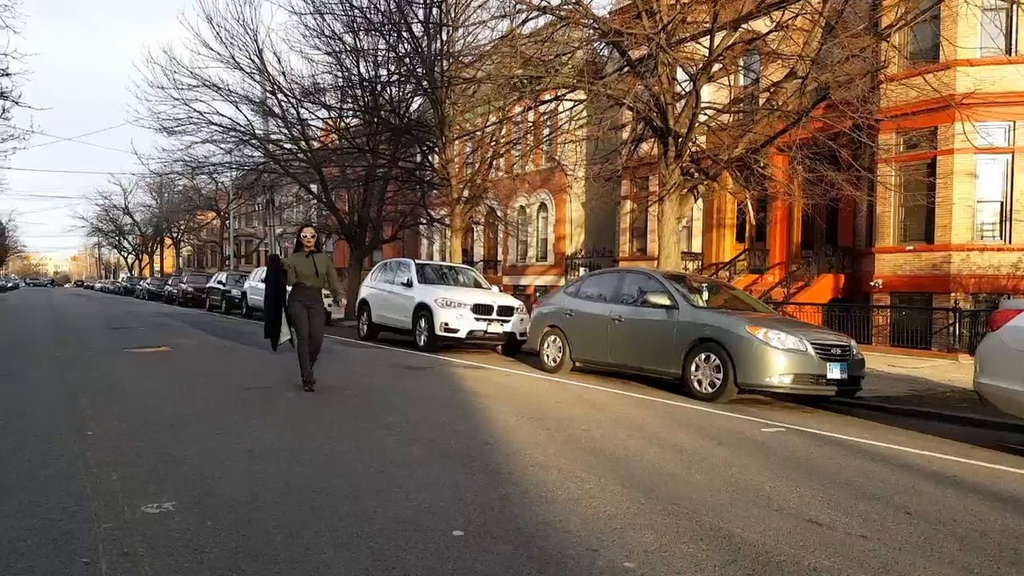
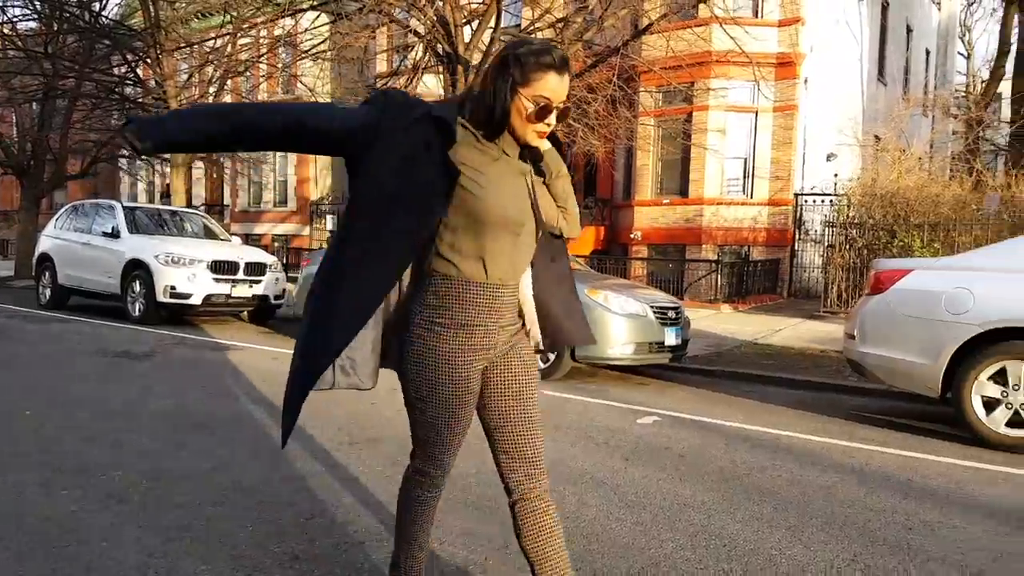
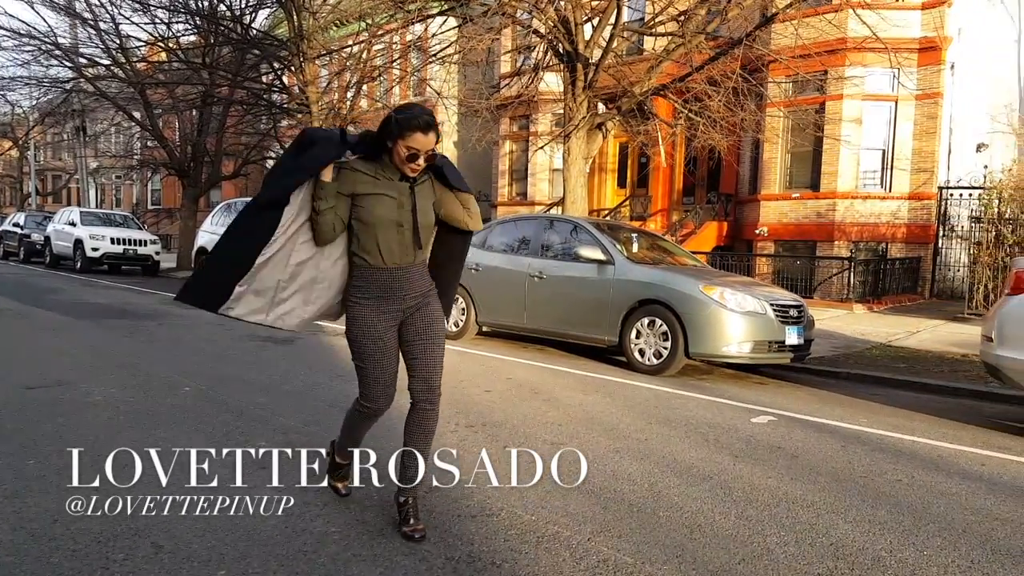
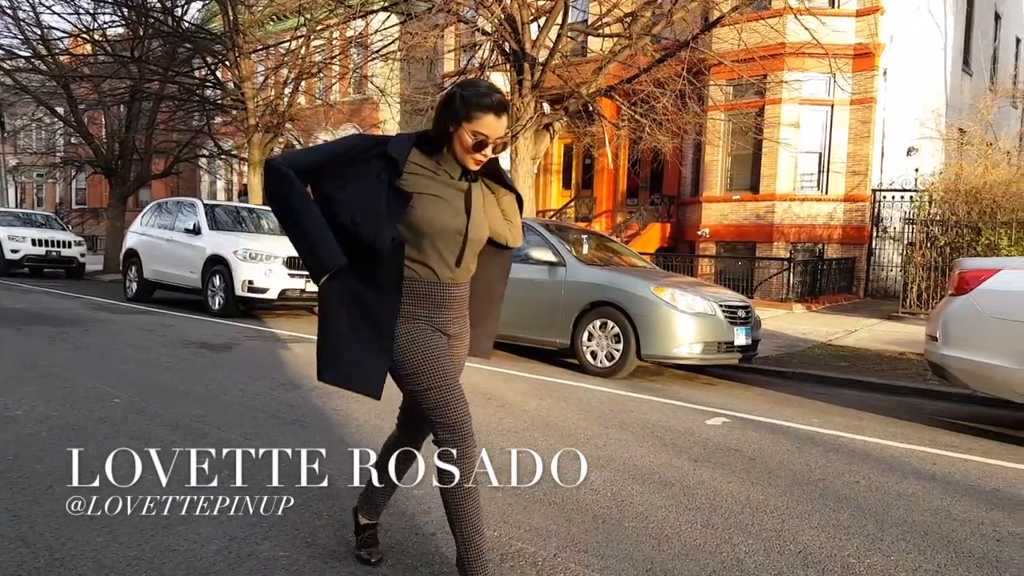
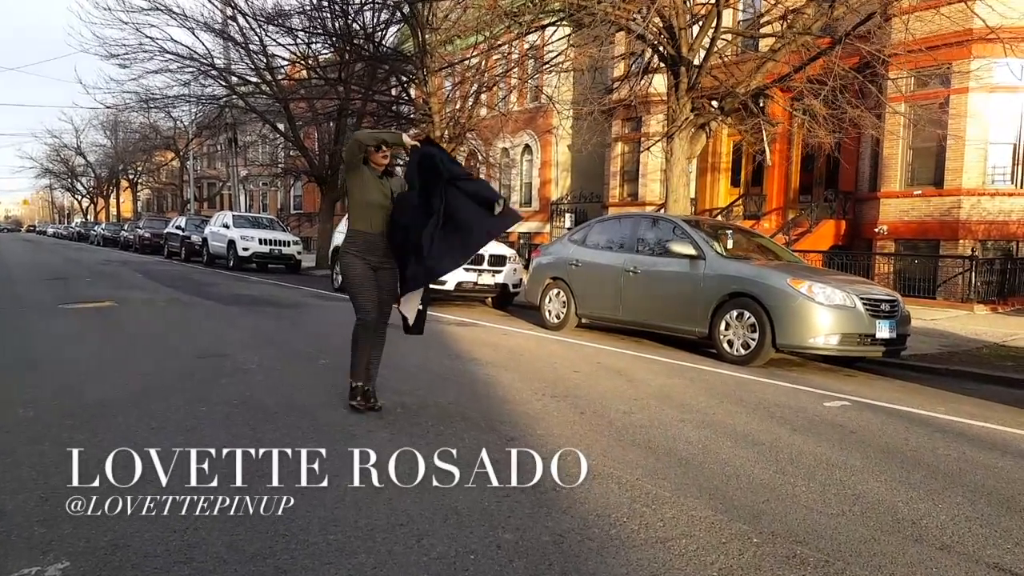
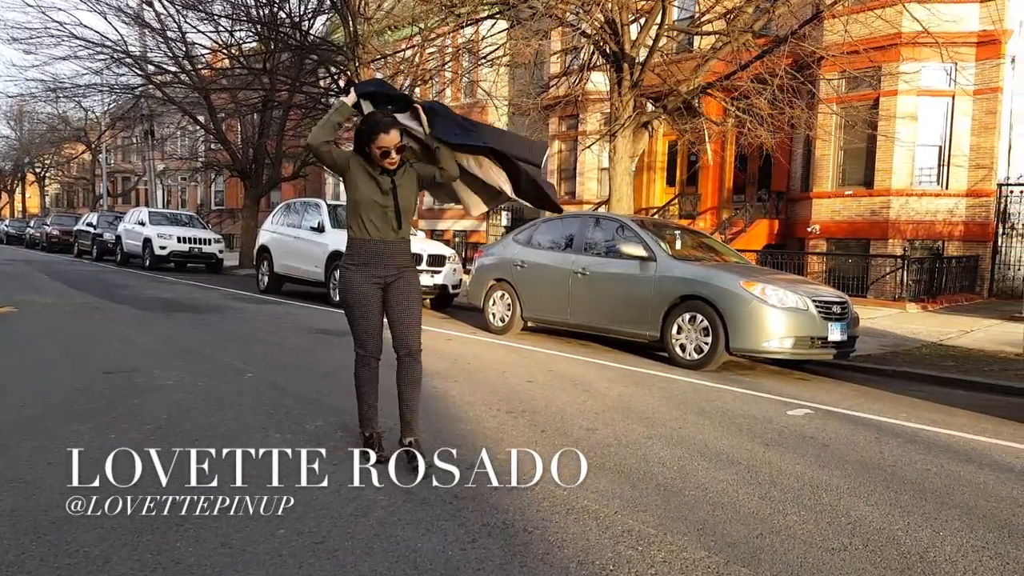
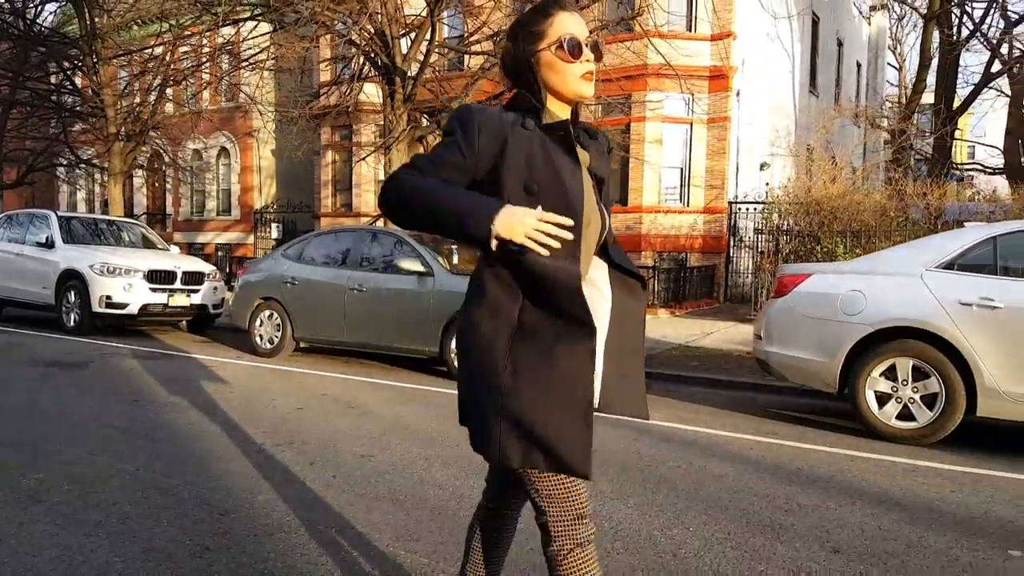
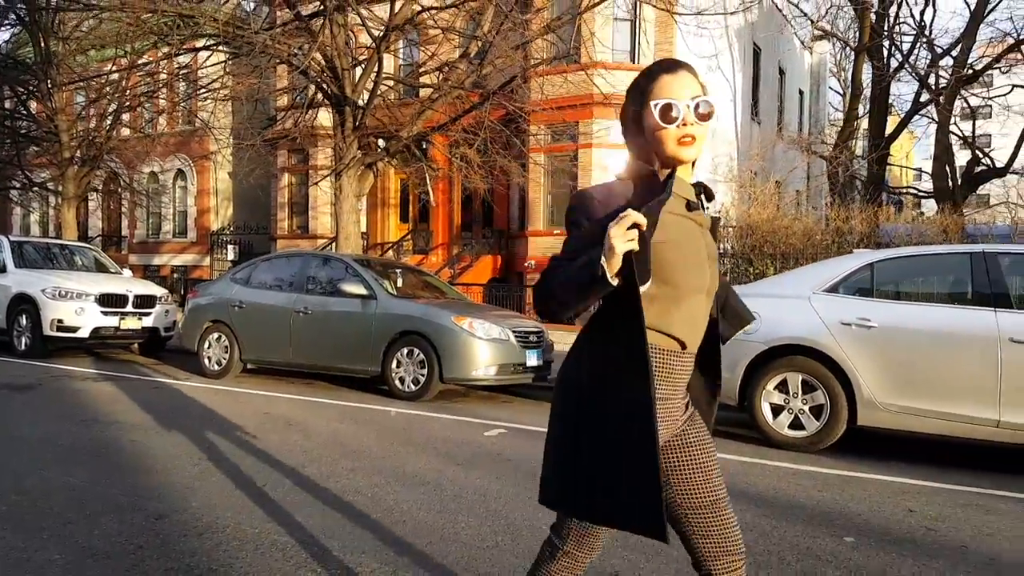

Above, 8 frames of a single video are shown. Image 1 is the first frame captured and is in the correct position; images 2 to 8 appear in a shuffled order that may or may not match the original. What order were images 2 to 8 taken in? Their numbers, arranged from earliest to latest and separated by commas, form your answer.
5, 6, 3, 4, 2, 7, 8
